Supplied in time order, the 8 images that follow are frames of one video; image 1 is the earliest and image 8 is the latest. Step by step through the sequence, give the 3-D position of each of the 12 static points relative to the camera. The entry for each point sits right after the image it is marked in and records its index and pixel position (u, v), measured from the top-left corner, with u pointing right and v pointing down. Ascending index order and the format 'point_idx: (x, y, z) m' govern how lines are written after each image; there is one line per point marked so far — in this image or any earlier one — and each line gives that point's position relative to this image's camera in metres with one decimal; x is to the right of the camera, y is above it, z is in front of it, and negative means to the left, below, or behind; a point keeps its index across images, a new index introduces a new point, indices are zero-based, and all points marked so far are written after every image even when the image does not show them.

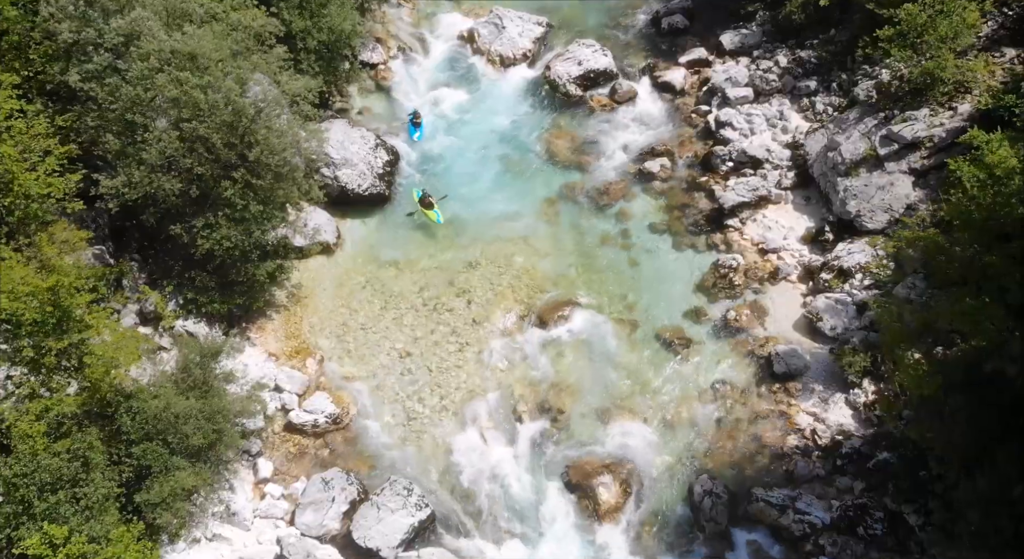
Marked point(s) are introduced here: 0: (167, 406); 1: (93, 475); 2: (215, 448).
0: (-7.7, -2.8, +16.8) m
1: (-8.4, -3.9, +15.1) m
2: (-6.9, -3.9, +17.4) m
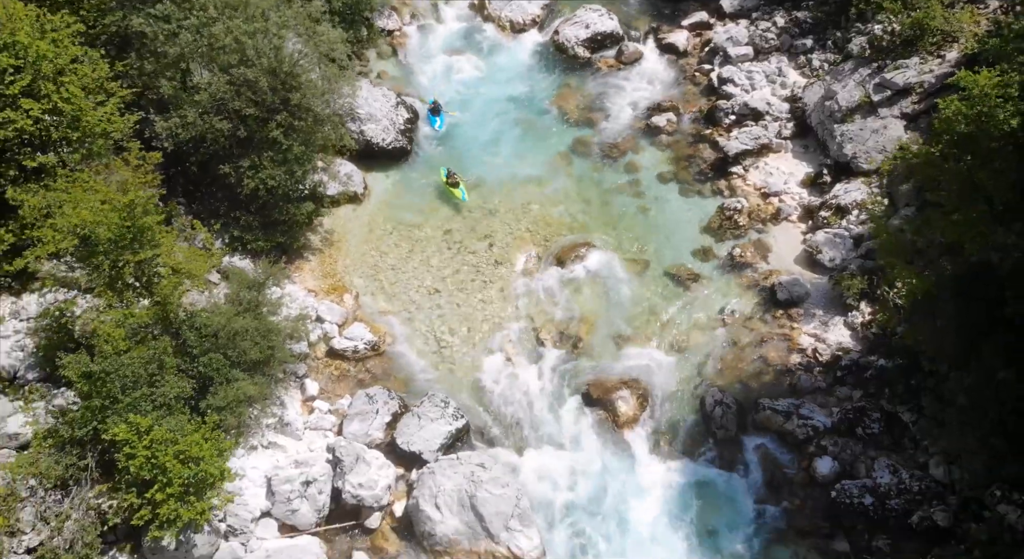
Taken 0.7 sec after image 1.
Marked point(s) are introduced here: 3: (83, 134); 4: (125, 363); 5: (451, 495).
0: (-7.0, -1.1, +18.4) m
1: (-7.7, -2.1, +16.6) m
2: (-6.2, -2.1, +19.0) m
3: (-10.5, +3.6, +18.3) m
4: (-8.4, -1.7, +16.3) m
5: (-1.5, -5.3, +18.3) m
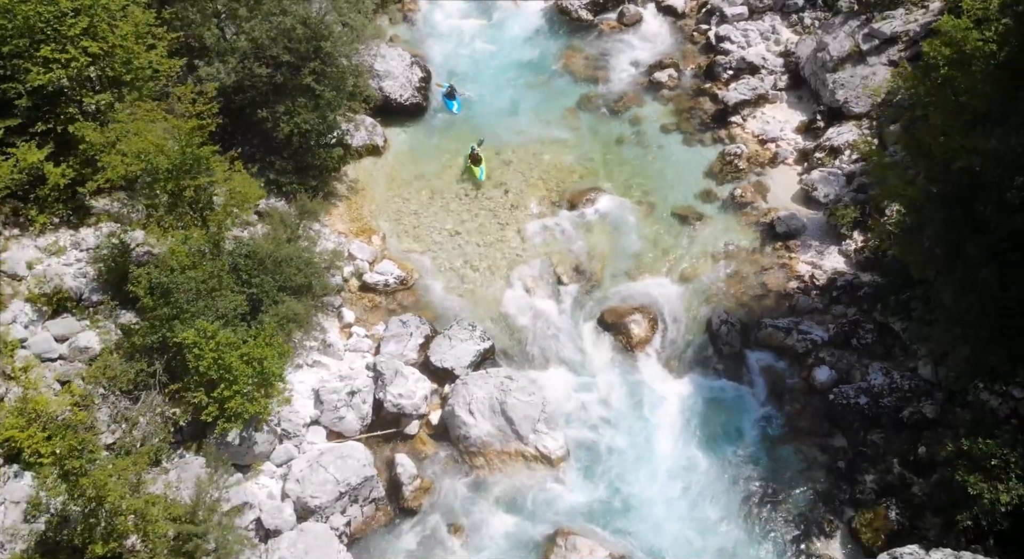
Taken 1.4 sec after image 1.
0: (-6.3, +0.8, +19.9) m
1: (-7.0, -0.3, +18.2) m
2: (-5.5, -0.3, +20.5) m
3: (-10.0, +5.4, +19.7) m
4: (-7.7, +0.1, +17.8) m
5: (-0.7, -3.3, +20.0) m
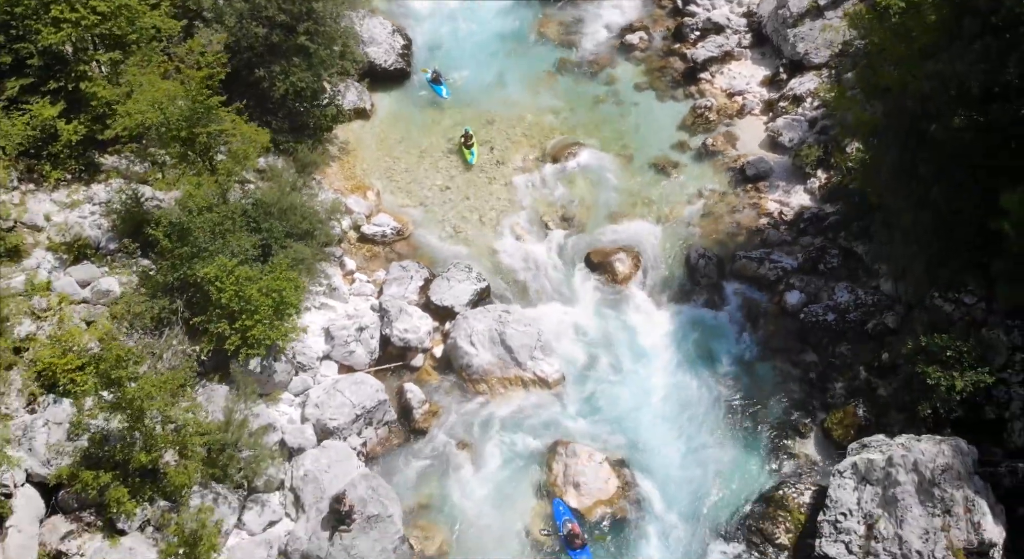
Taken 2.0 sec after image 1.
0: (-6.5, +2.3, +21.0) m
1: (-7.1, +1.2, +19.3) m
2: (-5.7, +1.3, +21.7) m
3: (-10.3, +6.8, +20.7) m
4: (-7.8, +1.6, +18.9) m
5: (-0.8, -1.6, +21.4) m
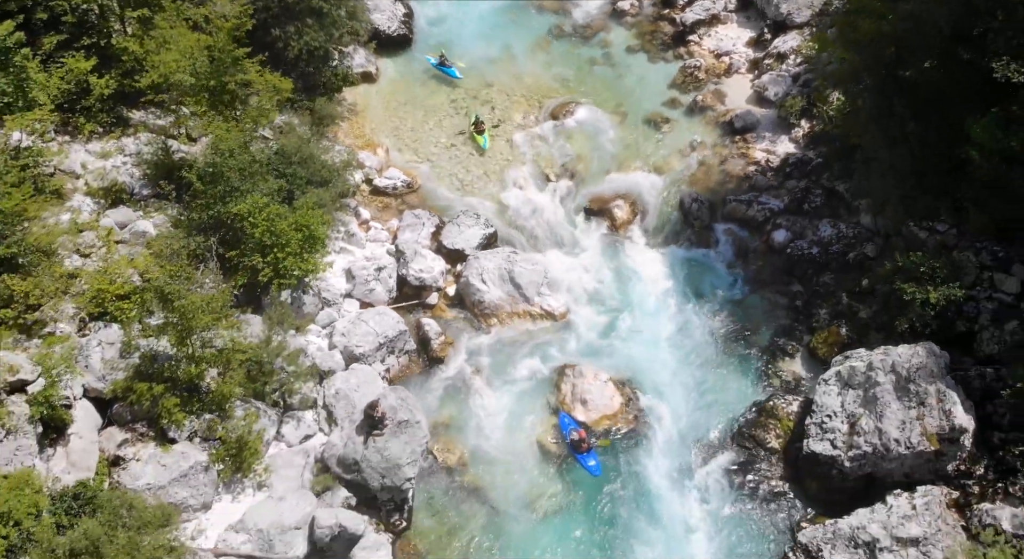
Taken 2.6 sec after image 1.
0: (-6.4, +4.0, +22.4) m
1: (-6.8, +2.8, +20.7) m
2: (-5.5, +3.0, +23.1) m
3: (-10.2, +8.4, +22.0) m
4: (-7.5, +3.2, +20.3) m
5: (-0.6, +0.2, +22.9) m
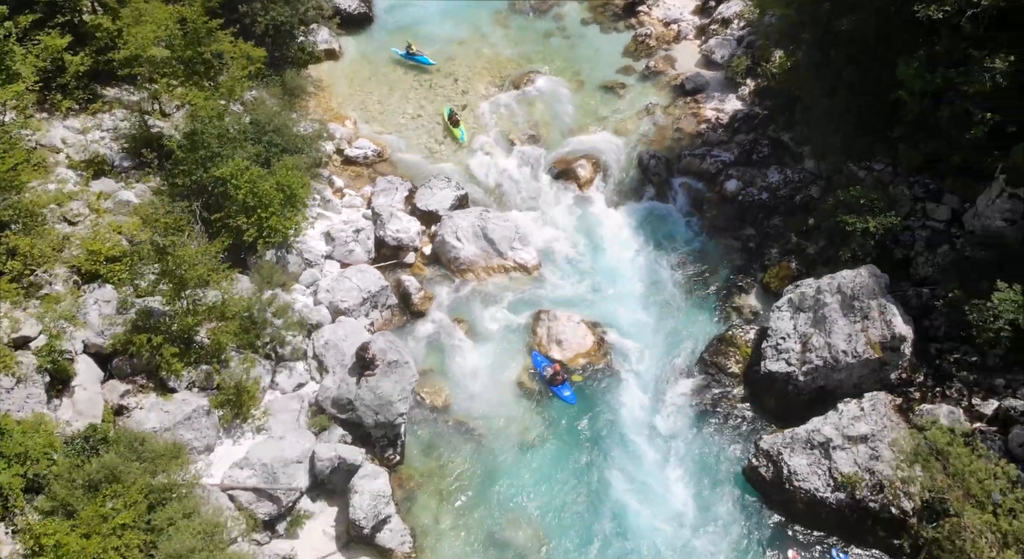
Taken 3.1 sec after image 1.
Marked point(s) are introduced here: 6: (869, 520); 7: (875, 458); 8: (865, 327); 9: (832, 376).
0: (-7.4, +5.1, +23.3) m
1: (-7.7, +3.9, +21.5) m
2: (-6.6, +4.1, +24.0) m
3: (-11.4, +9.3, +22.6) m
4: (-8.4, +4.3, +21.1) m
5: (-1.5, +1.6, +24.1) m
6: (+8.3, -5.6, +17.3) m
7: (+8.4, -4.2, +17.3) m
8: (+9.0, -1.2, +19.0) m
9: (+8.2, -2.5, +19.2) m
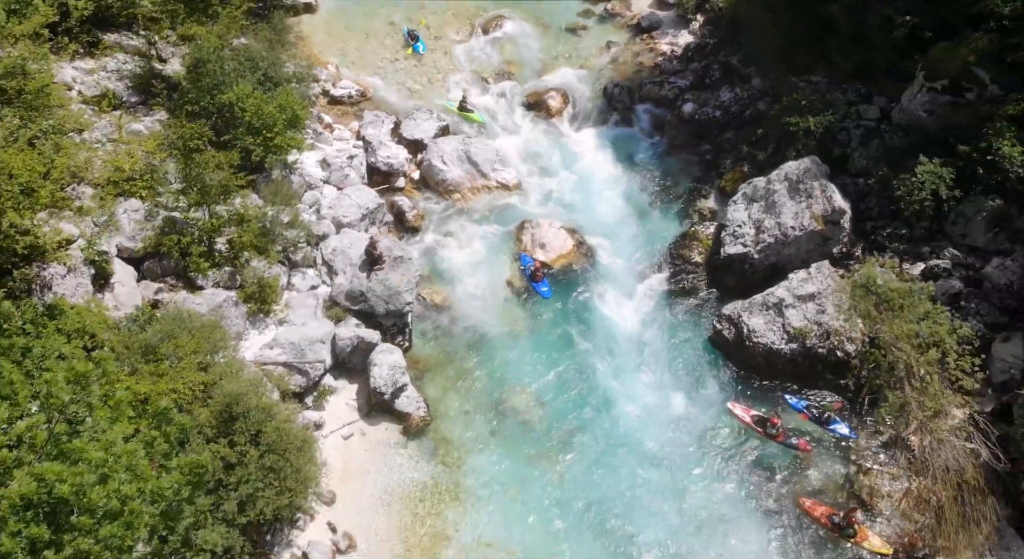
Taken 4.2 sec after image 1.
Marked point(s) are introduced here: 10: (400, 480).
0: (-8.2, +7.6, +25.1) m
1: (-8.4, +6.4, +23.4) m
2: (-7.4, +6.7, +25.9) m
3: (-12.4, +11.6, +24.2) m
4: (-9.1, +6.7, +22.9) m
5: (-2.1, +4.4, +26.3) m
6: (+8.3, -2.3, +20.1) m
7: (+8.3, -0.9, +20.1) m
8: (+8.7, +2.1, +21.7) m
9: (+8.0, +0.8, +22.0) m
10: (-2.8, -5.0, +18.6) m
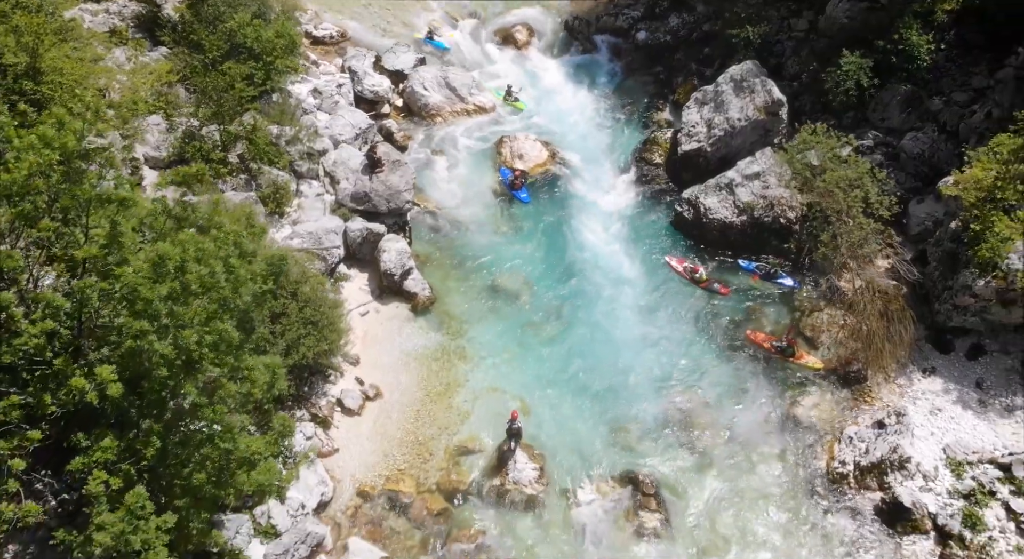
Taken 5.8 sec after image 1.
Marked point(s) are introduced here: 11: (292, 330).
0: (-9.3, +10.5, +27.3) m
1: (-9.3, +9.3, +25.6) m
2: (-8.4, +9.7, +28.2) m
3: (-13.6, +14.2, +26.1) m
4: (-10.0, +9.5, +25.1) m
5: (-3.1, +7.7, +28.8) m
6: (+8.0, +1.5, +23.4) m
7: (+8.0, +2.9, +23.3) m
8: (+8.0, +5.9, +24.9) m
9: (+7.4, +4.6, +25.1) m
10: (-2.8, -1.9, +21.3) m
11: (-5.3, -1.2, +18.0) m
